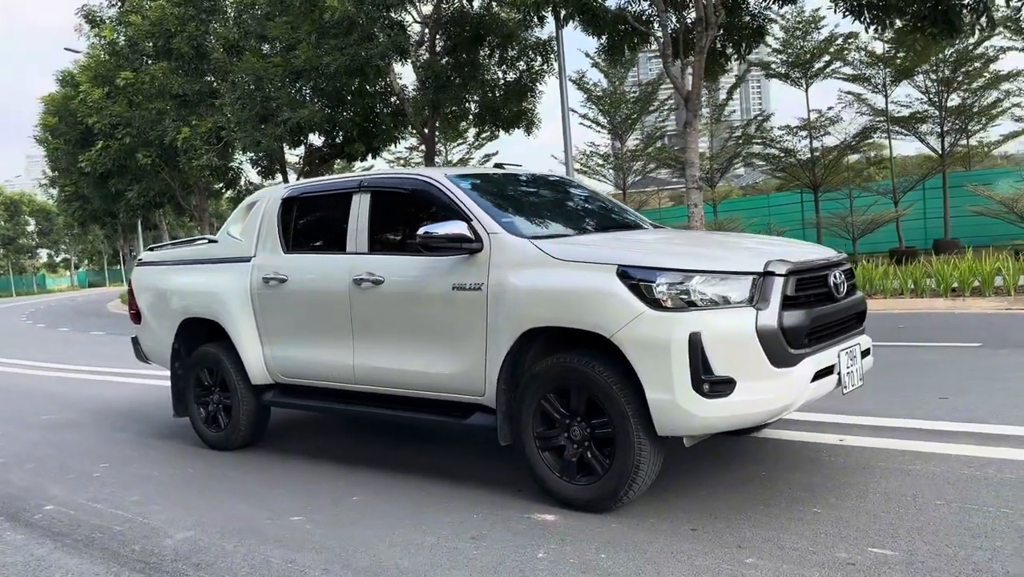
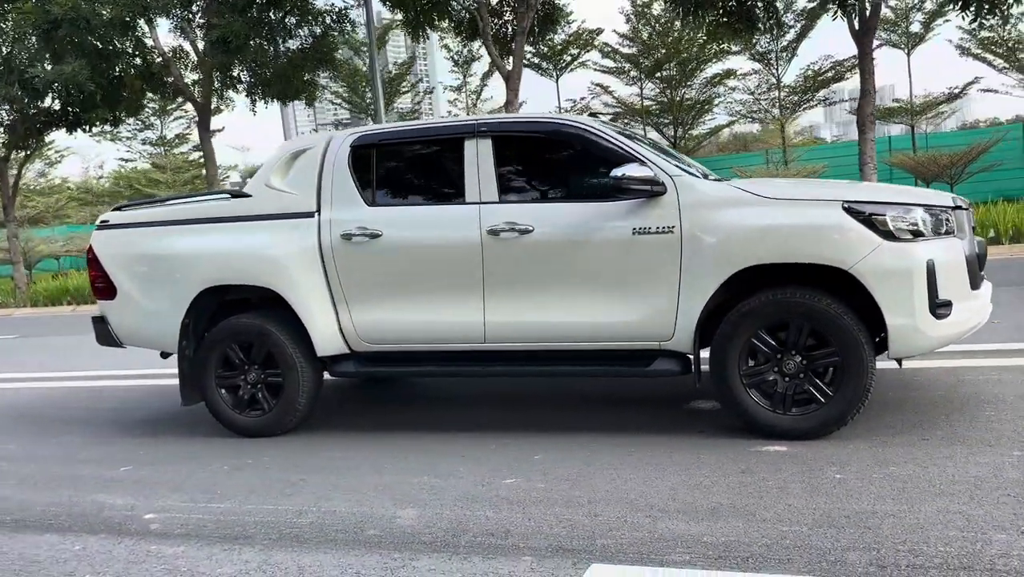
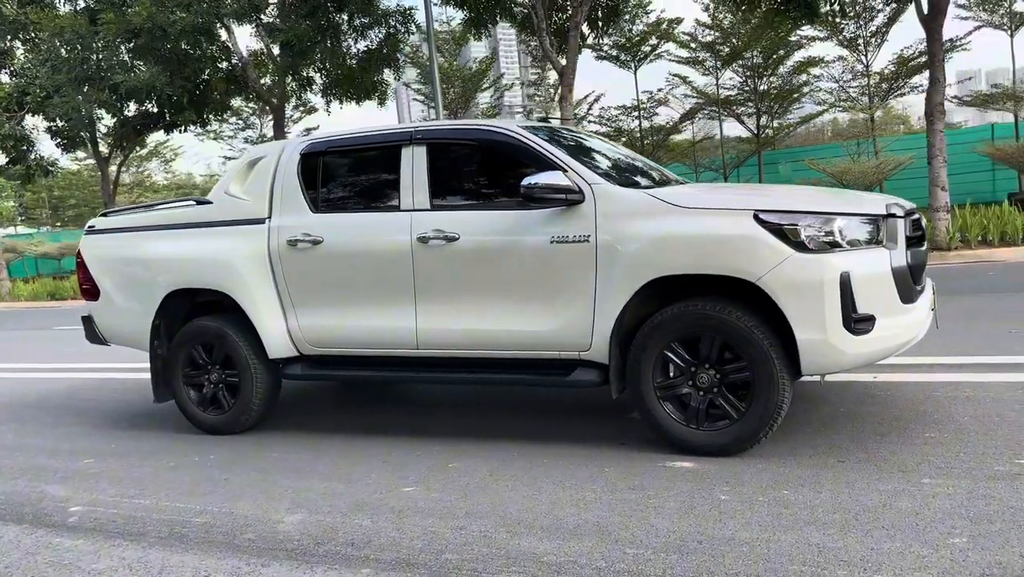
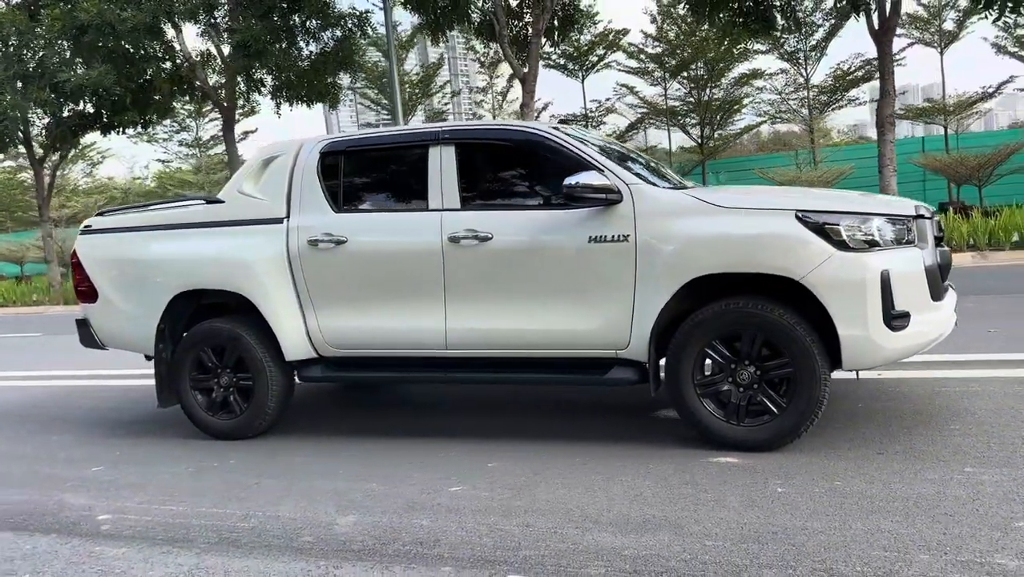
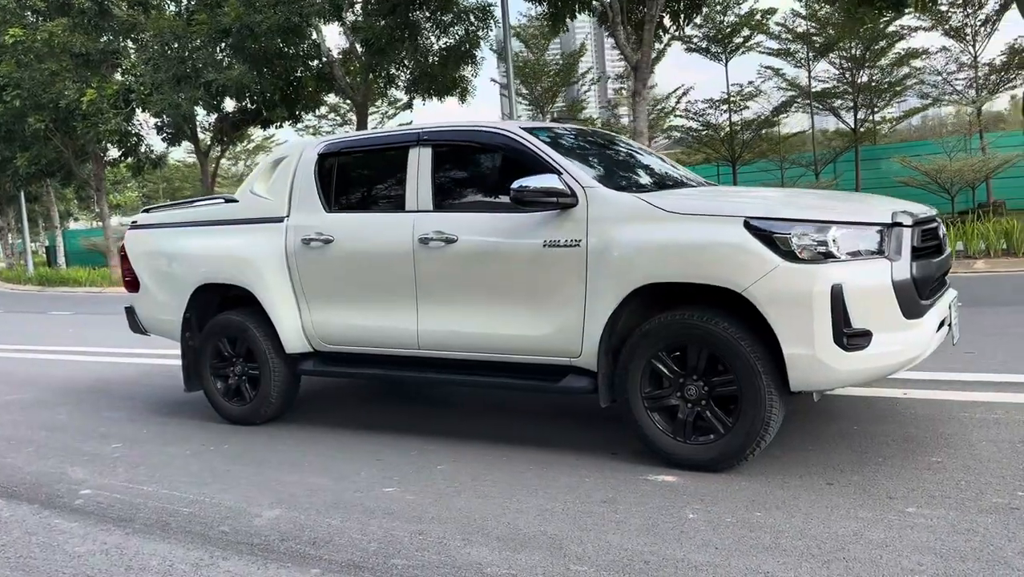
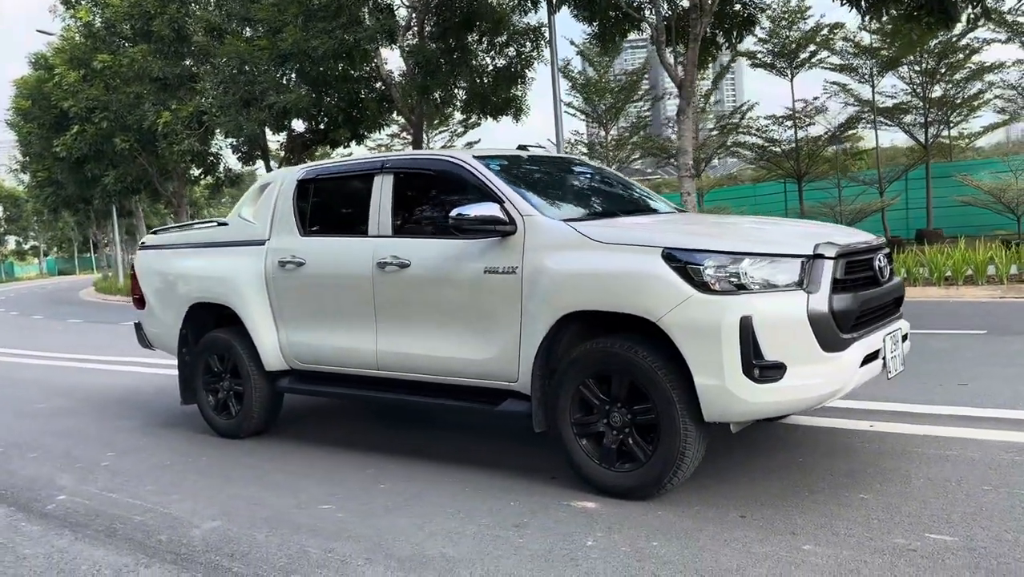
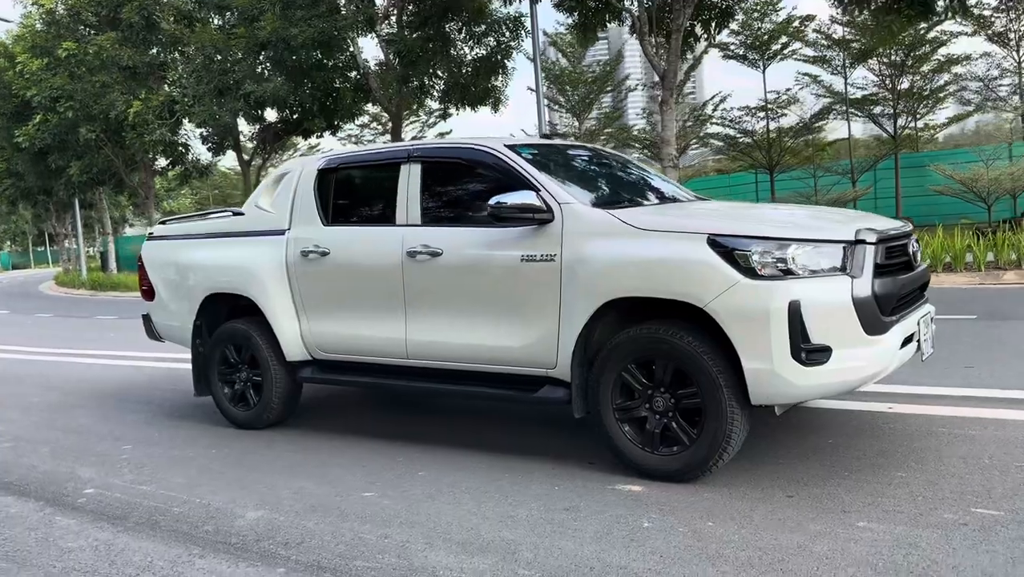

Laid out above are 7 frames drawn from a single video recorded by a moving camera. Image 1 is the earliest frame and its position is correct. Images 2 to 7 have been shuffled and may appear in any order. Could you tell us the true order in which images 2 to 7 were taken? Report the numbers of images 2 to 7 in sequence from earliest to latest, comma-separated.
6, 7, 5, 3, 4, 2
